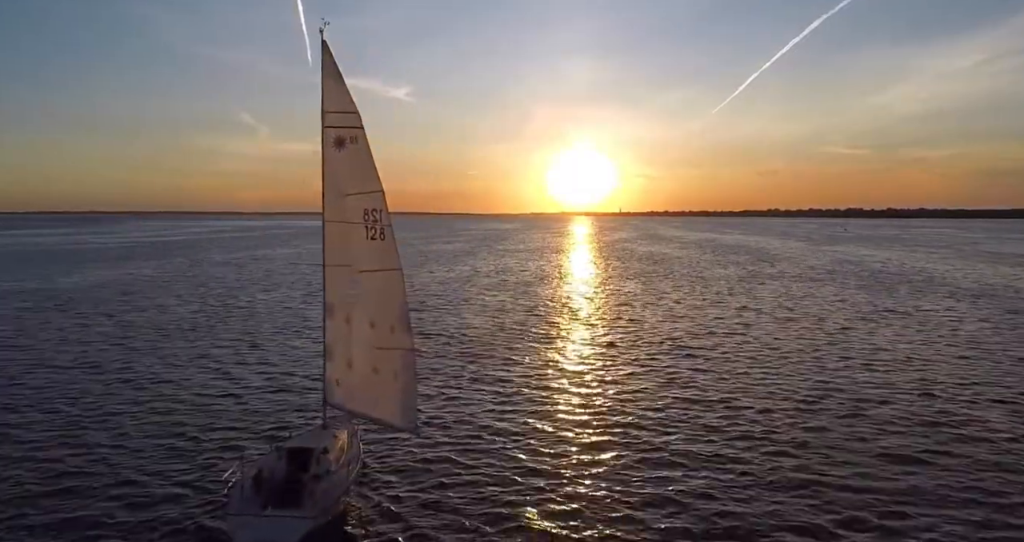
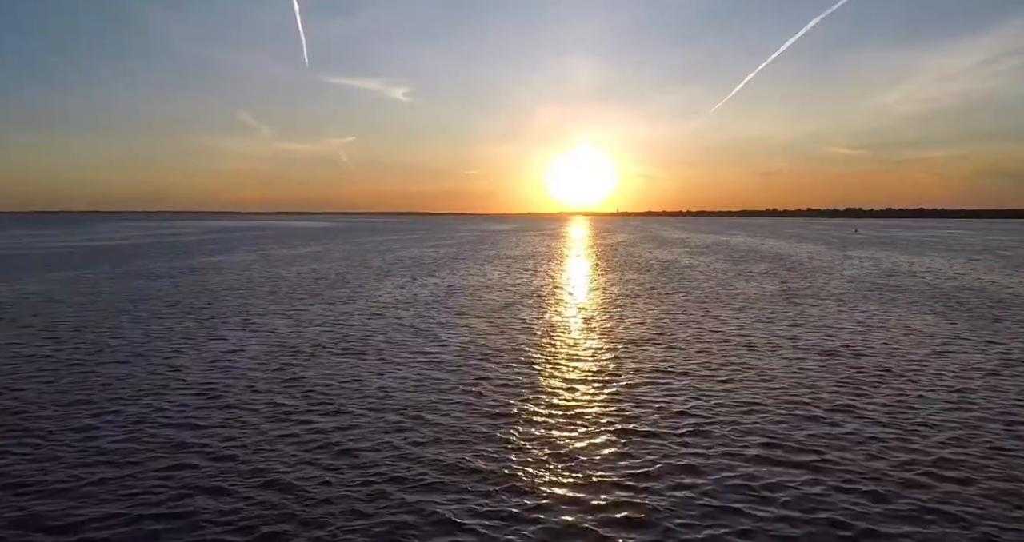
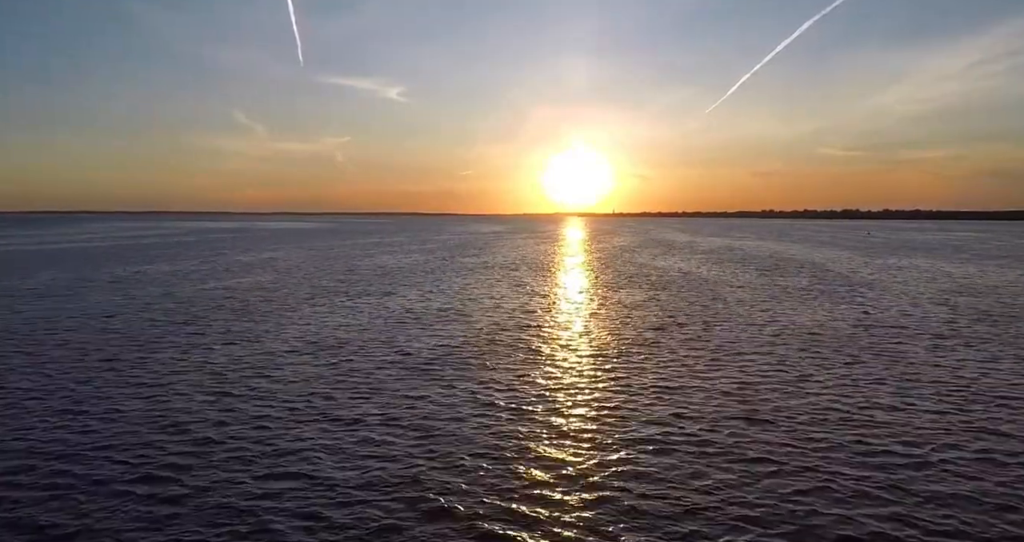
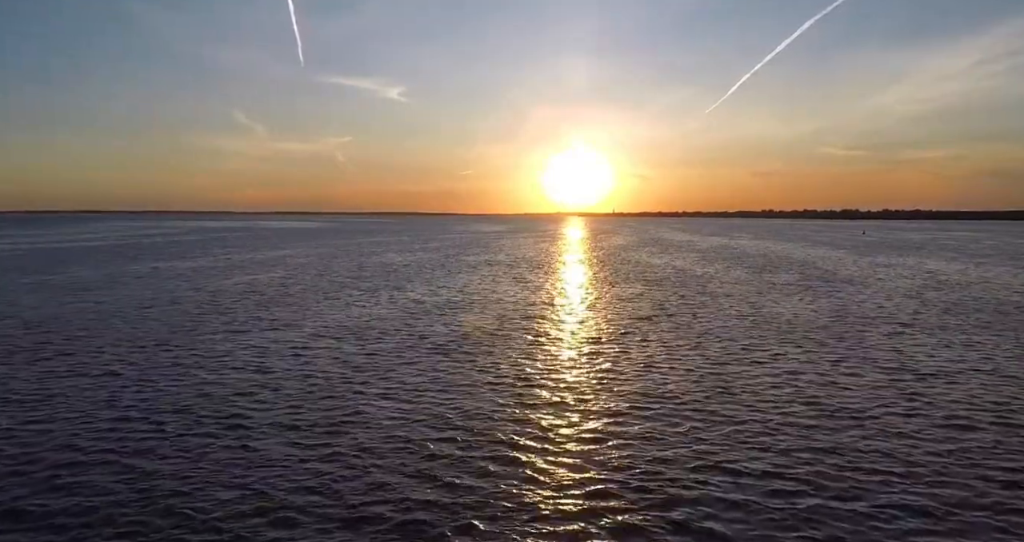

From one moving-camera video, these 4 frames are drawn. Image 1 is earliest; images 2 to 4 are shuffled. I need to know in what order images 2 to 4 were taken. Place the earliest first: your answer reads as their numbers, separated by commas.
2, 4, 3
